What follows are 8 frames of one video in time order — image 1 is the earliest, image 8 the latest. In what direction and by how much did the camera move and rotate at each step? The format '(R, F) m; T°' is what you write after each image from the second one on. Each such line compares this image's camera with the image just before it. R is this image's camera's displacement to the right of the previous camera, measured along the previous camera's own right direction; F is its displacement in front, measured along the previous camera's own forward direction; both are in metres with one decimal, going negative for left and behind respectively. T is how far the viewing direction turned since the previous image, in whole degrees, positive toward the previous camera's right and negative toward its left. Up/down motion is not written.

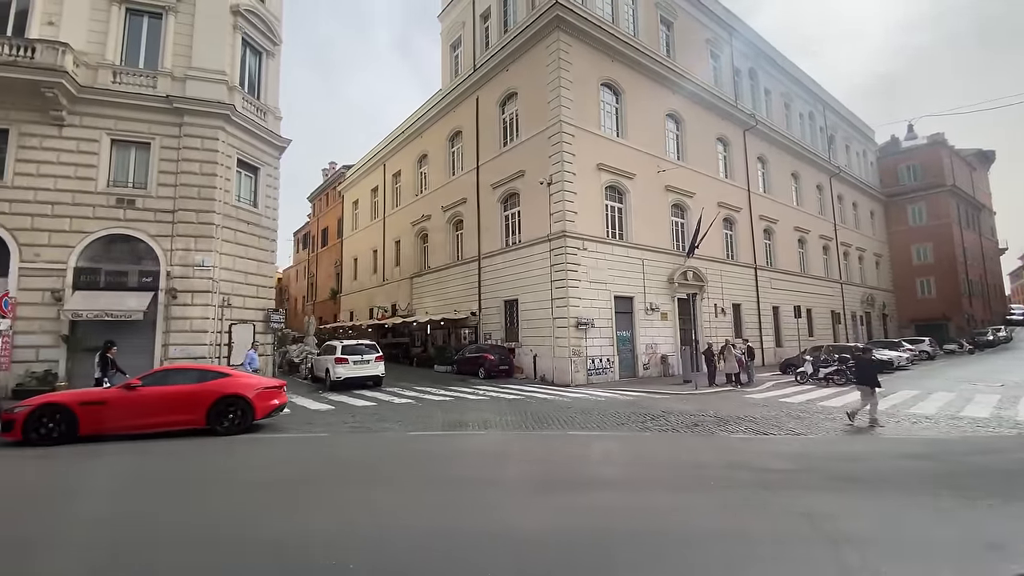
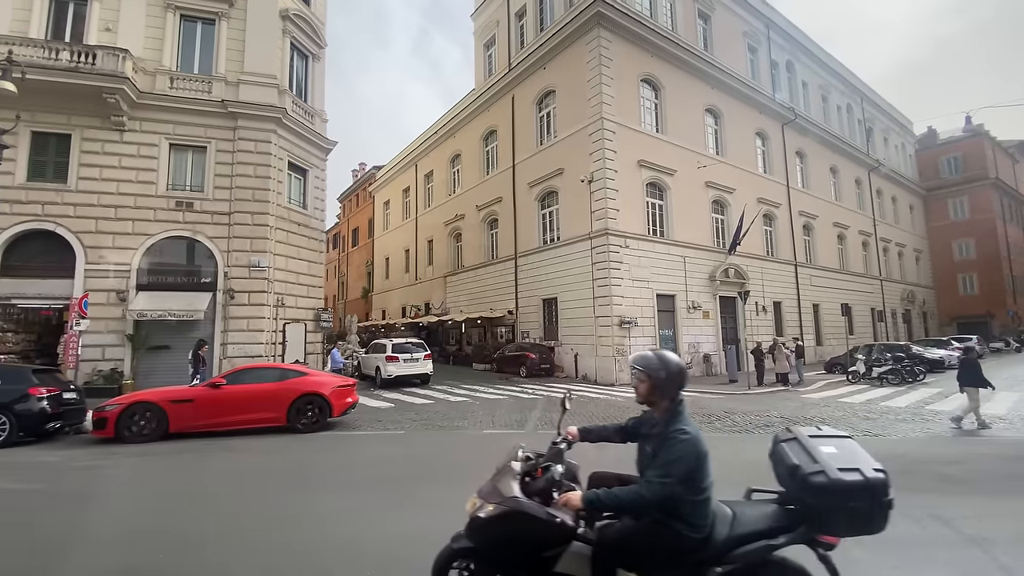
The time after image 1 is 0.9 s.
(-1.1, 0.0) m; -2°
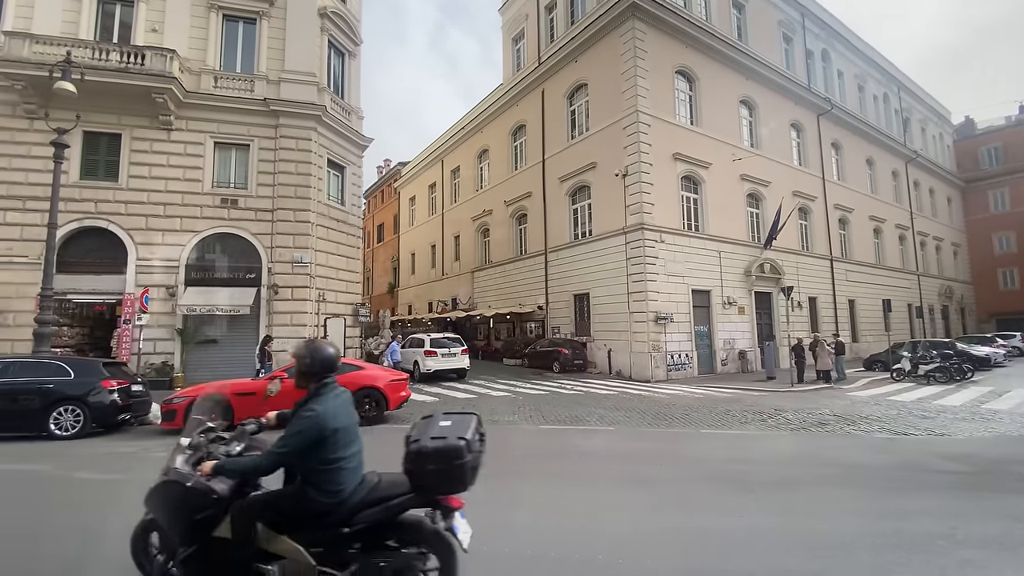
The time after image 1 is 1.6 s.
(-0.7, 0.0) m; -2°
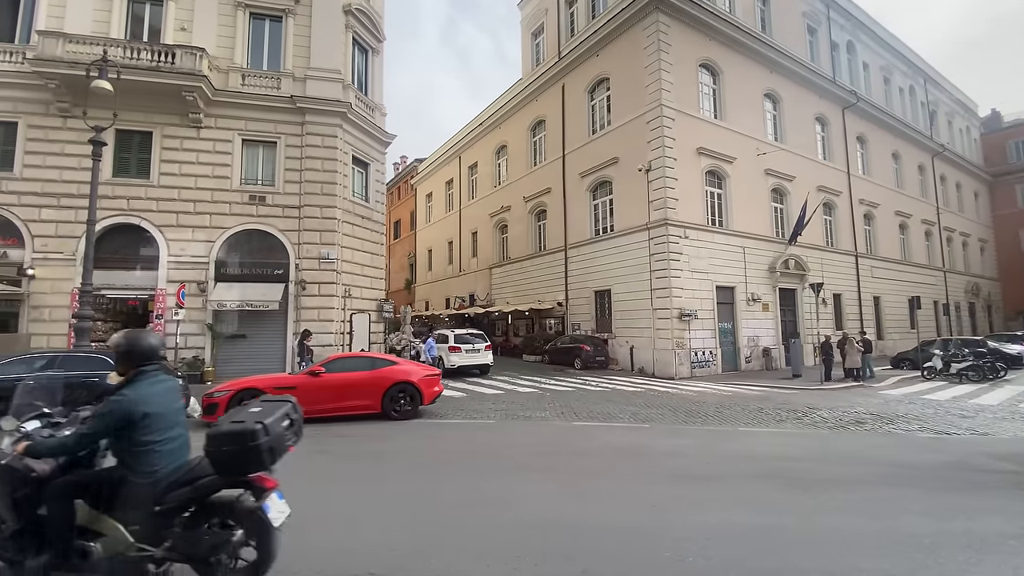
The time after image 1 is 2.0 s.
(-0.5, 0.0) m; -1°
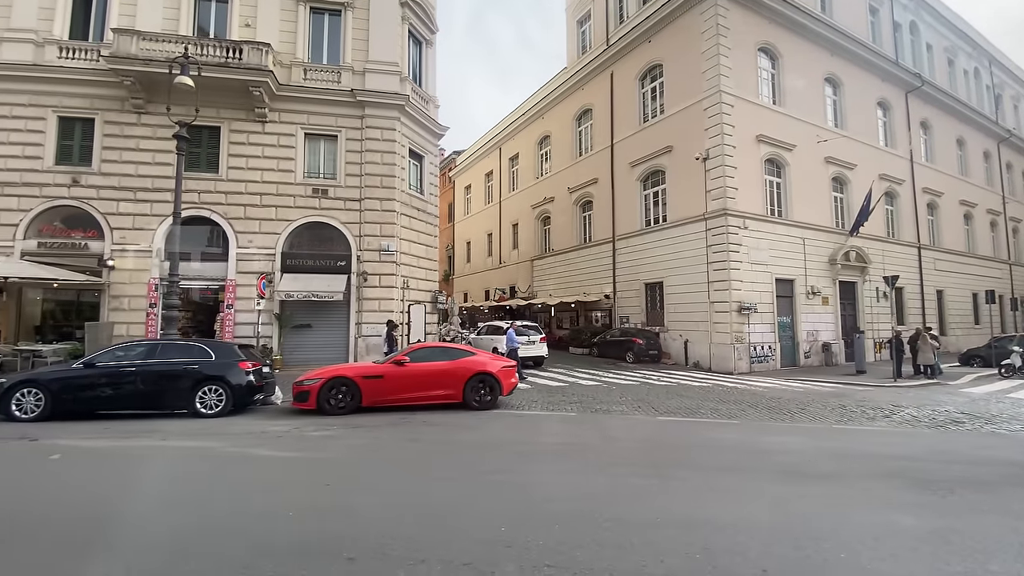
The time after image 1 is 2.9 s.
(-1.1, +0.1) m; -3°
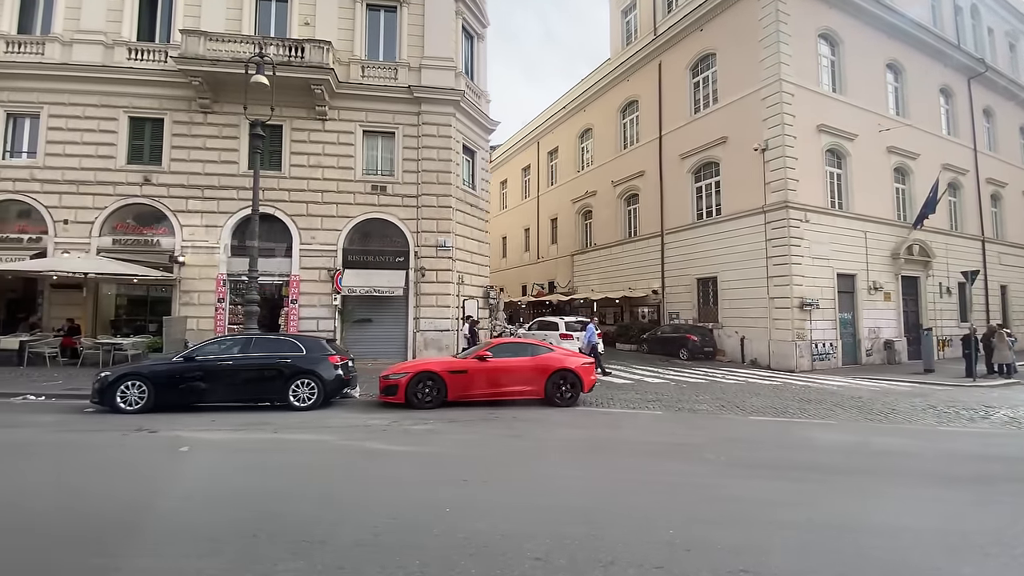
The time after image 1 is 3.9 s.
(-1.2, +0.1) m; -3°
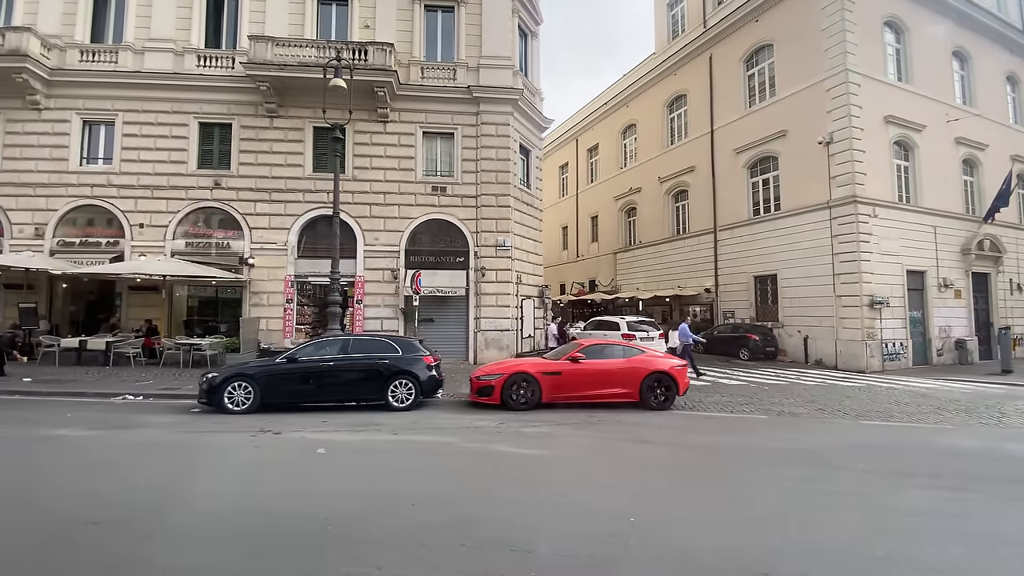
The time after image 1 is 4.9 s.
(-1.5, +0.1) m; -2°
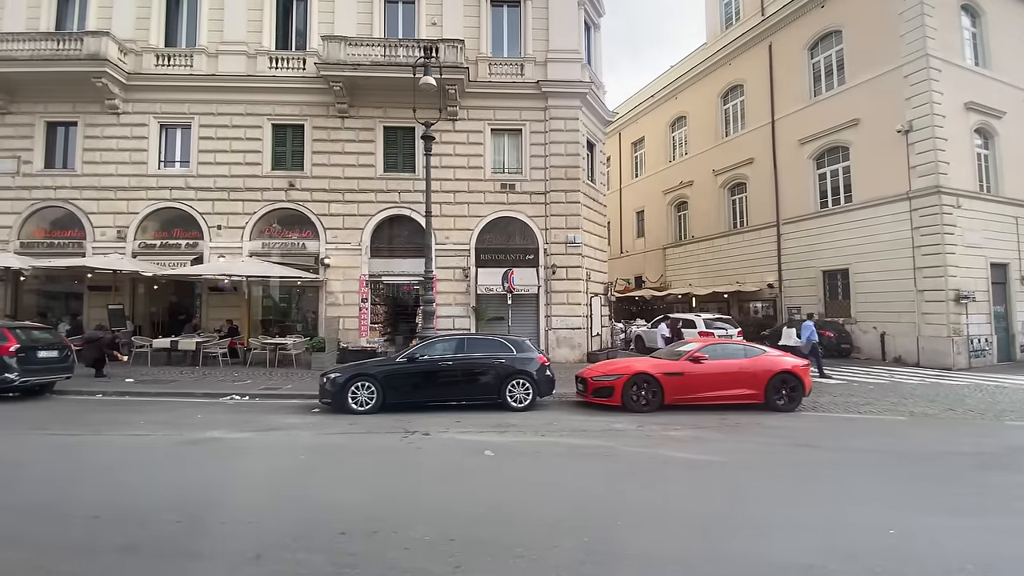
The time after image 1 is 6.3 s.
(-2.0, +0.1) m; -2°
